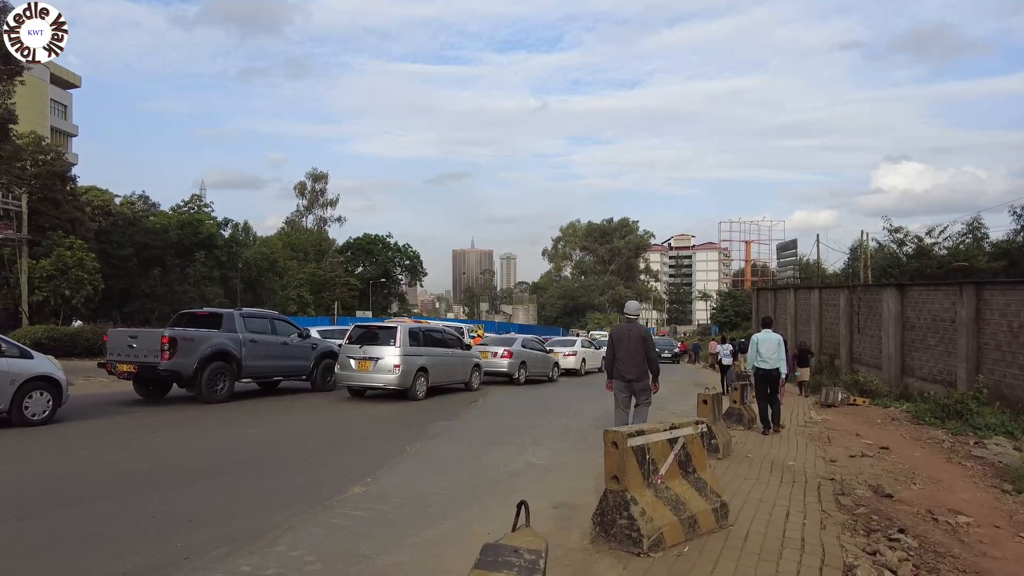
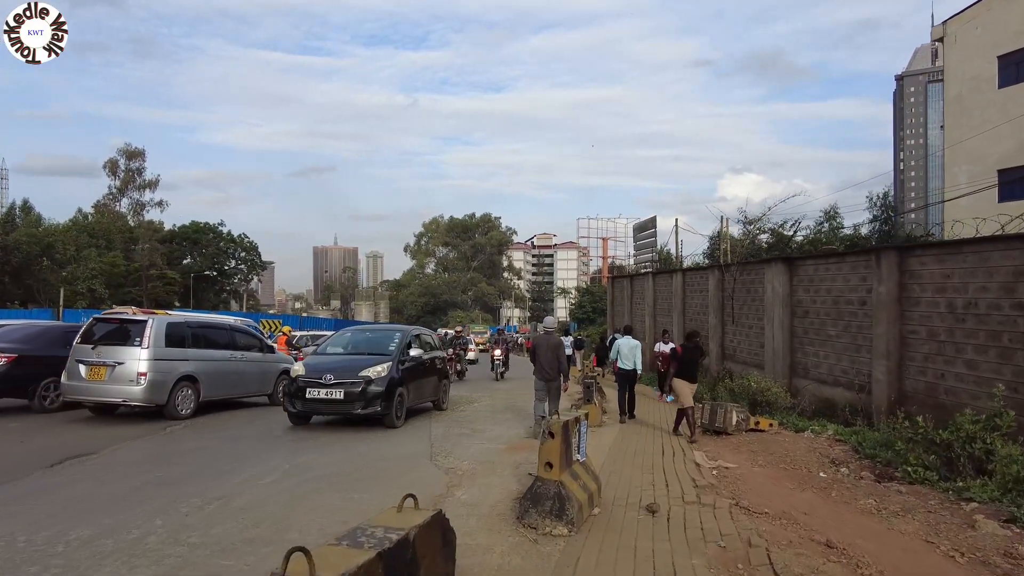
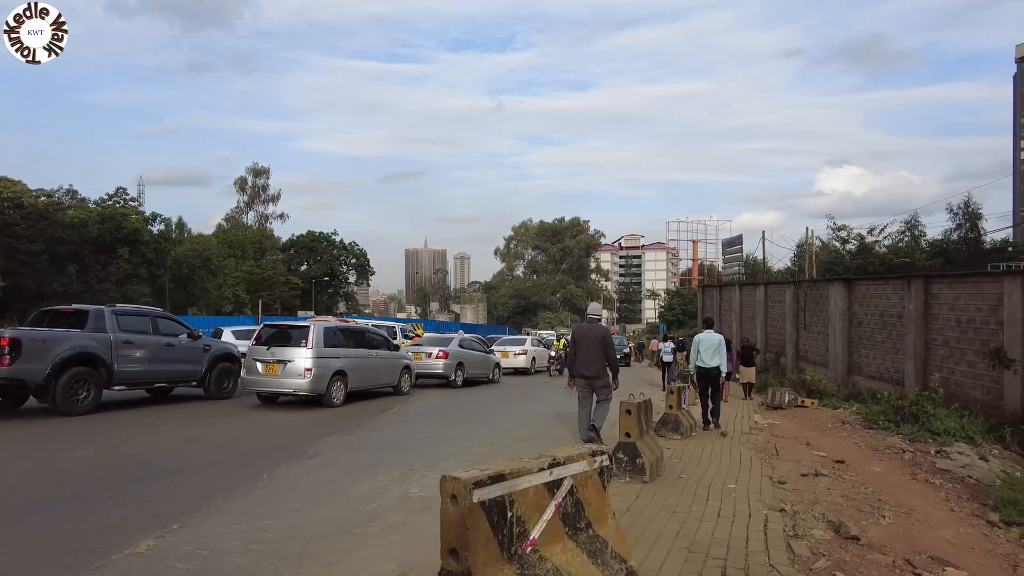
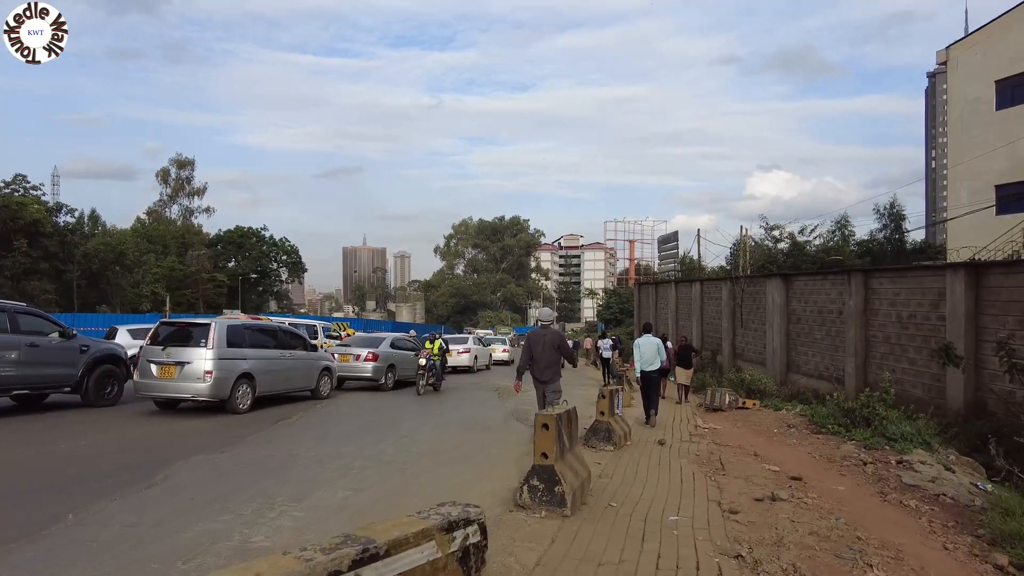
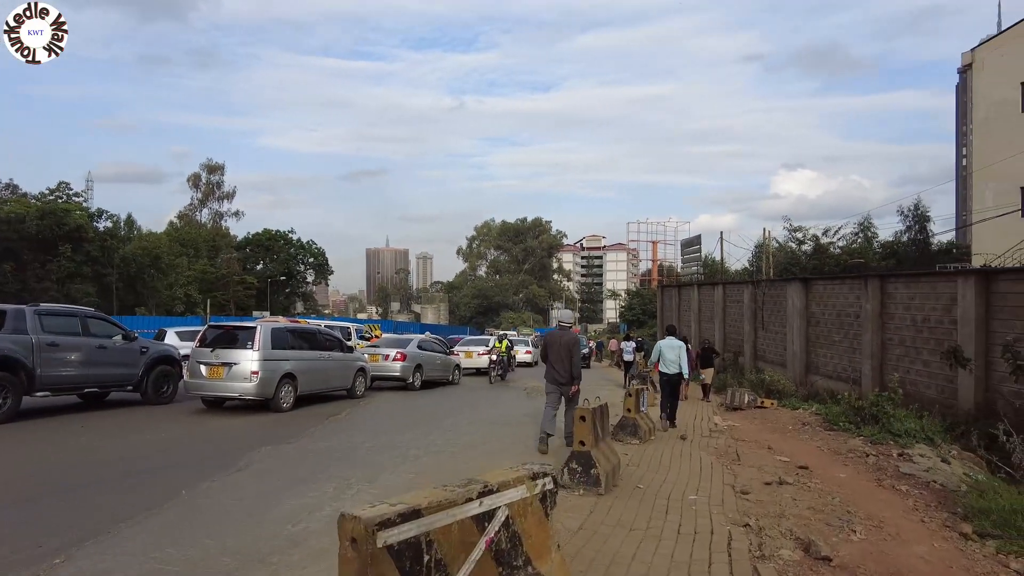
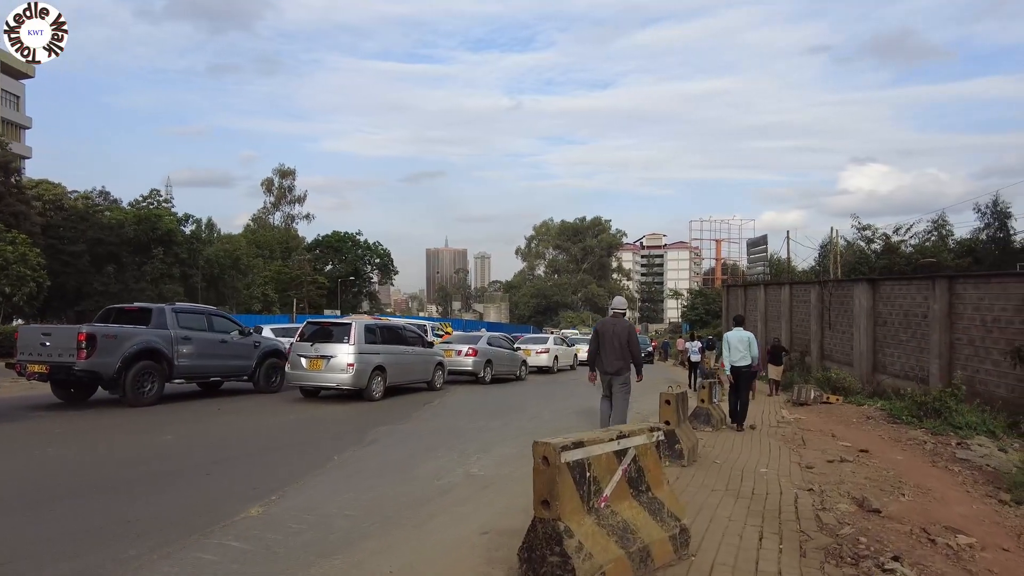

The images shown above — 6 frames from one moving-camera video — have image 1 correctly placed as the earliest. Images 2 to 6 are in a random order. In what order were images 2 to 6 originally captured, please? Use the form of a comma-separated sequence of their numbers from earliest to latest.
6, 3, 5, 4, 2
